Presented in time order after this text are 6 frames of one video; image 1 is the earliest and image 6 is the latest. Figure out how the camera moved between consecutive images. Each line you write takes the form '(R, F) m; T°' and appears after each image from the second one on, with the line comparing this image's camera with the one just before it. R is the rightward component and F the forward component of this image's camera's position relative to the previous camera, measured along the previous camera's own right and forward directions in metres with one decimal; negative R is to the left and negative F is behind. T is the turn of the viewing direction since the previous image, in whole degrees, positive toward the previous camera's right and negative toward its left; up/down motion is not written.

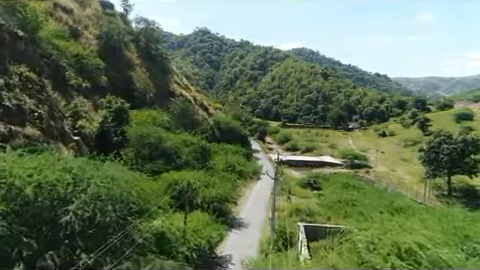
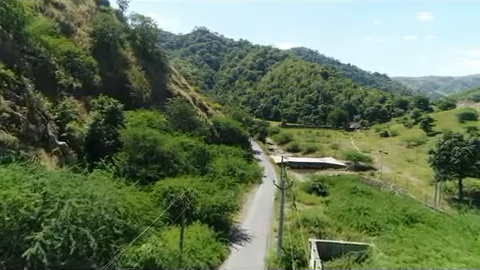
(-0.2, +2.5) m; 0°
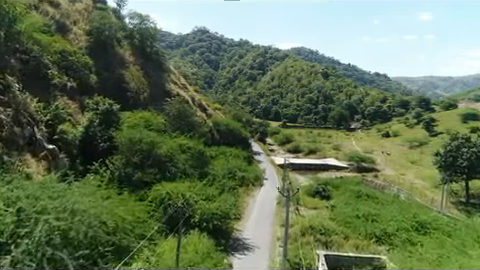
(-0.1, +1.5) m; 0°
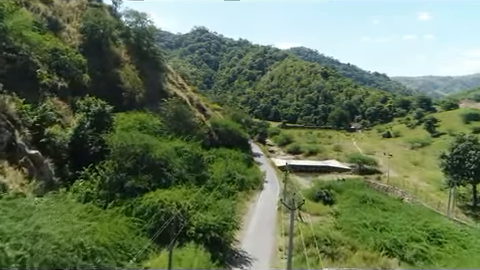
(0.0, +1.8) m; 0°
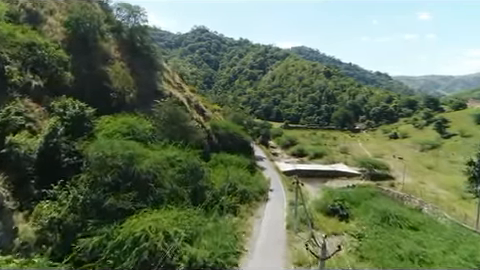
(-0.1, +5.0) m; 0°
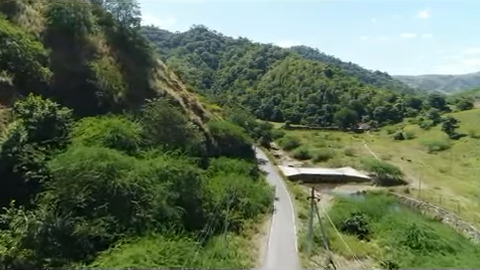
(-0.2, +4.8) m; 0°
